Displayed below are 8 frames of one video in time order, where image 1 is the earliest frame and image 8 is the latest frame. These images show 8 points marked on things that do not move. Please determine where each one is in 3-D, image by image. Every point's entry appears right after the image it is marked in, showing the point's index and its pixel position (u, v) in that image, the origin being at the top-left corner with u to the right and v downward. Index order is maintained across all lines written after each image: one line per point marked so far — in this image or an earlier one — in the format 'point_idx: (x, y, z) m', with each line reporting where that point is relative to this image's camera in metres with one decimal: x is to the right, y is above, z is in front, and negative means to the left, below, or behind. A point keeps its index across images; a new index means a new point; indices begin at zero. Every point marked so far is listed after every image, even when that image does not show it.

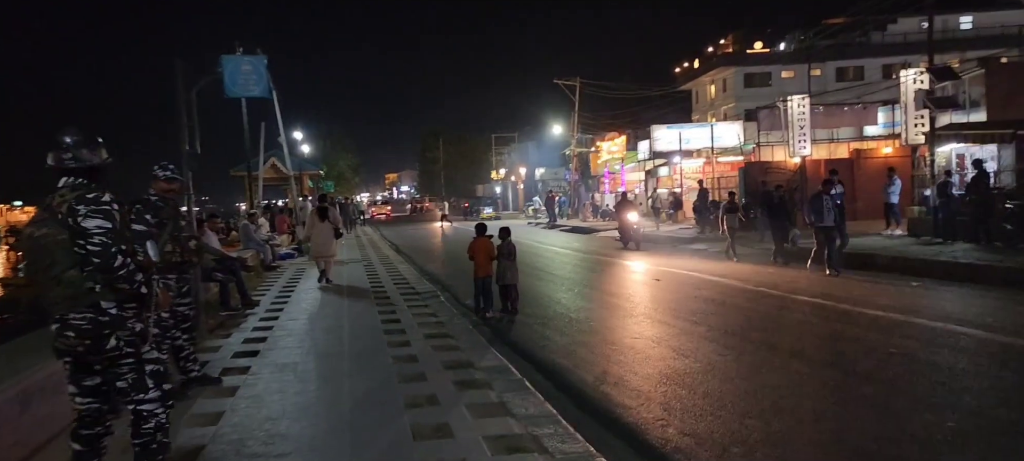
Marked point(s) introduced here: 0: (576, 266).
0: (+1.6, -0.9, +18.3) m
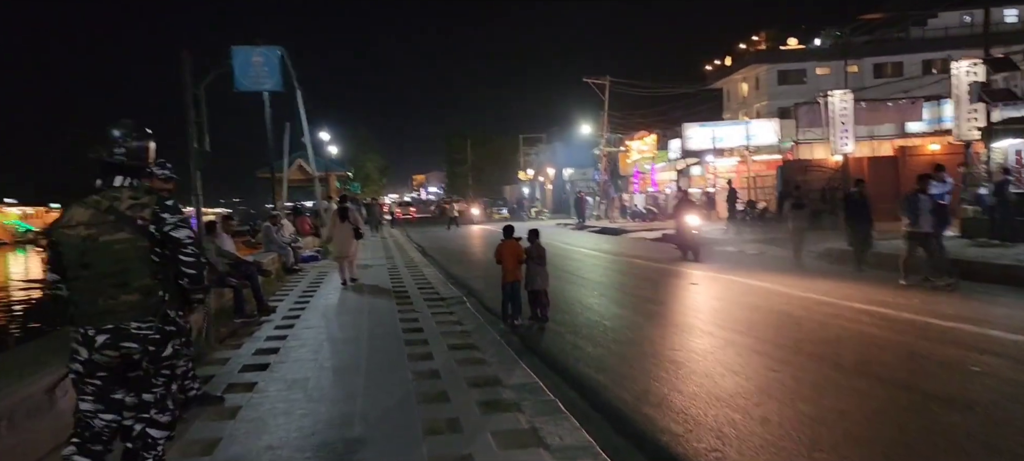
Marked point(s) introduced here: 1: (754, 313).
0: (+2.4, -0.9, +17.5) m
1: (+3.3, -1.2, +9.7) m
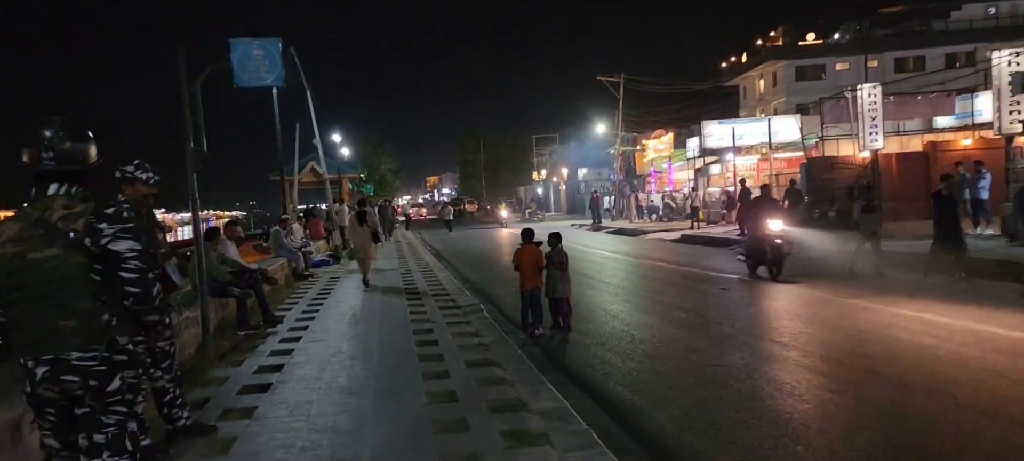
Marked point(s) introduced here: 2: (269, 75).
0: (+2.8, -1.0, +16.8) m
1: (+3.6, -1.2, +8.9) m
2: (-3.1, +2.0, +9.0) m
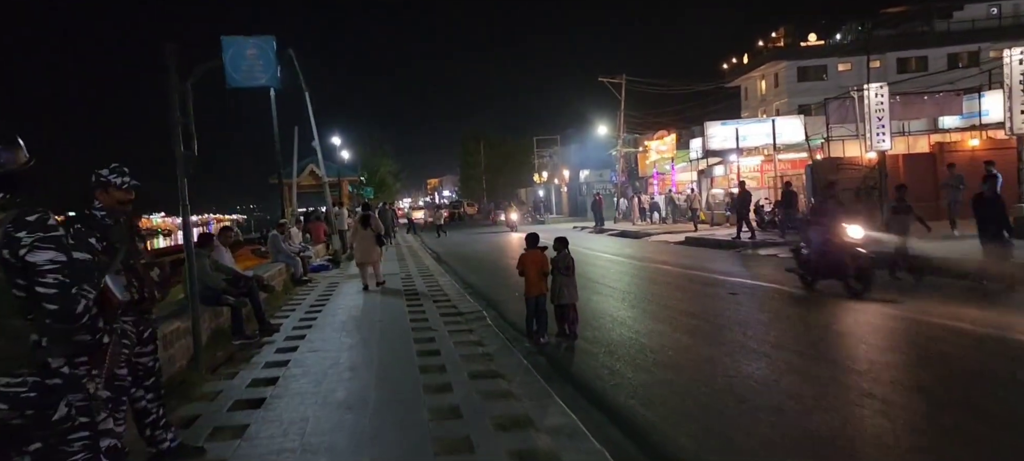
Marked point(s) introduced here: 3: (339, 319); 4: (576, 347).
0: (+2.8, -1.0, +16.5) m
1: (+3.7, -1.3, +8.6) m
2: (-3.1, +1.9, +8.7) m
3: (-2.7, -1.4, +10.9) m
4: (+0.8, -1.5, +9.1) m
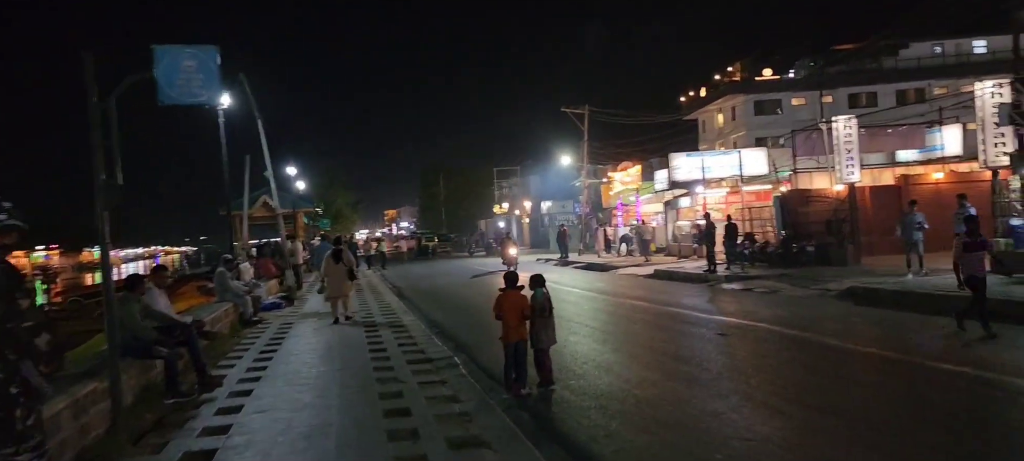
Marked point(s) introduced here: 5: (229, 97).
0: (+2.1, -1.8, +15.7) m
1: (+3.4, -1.7, +7.8) m
2: (-3.3, +1.5, +7.7) m
3: (-3.0, -1.9, +9.8) m
4: (+0.6, -1.9, +8.2) m
5: (-7.3, +3.4, +18.3) m
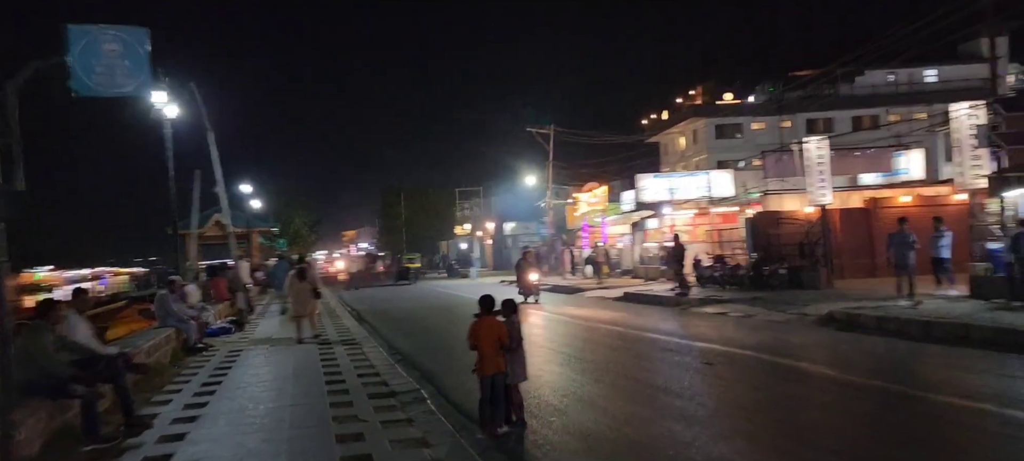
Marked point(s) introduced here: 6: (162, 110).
0: (+1.5, -2.3, +14.8) m
1: (+3.2, -1.9, +7.1) m
2: (-3.5, +1.3, +6.7) m
3: (-3.3, -2.1, +8.6) m
4: (+0.3, -2.1, +7.3) m
5: (-8.1, +3.0, +17.1) m
6: (-8.3, +2.9, +16.9) m
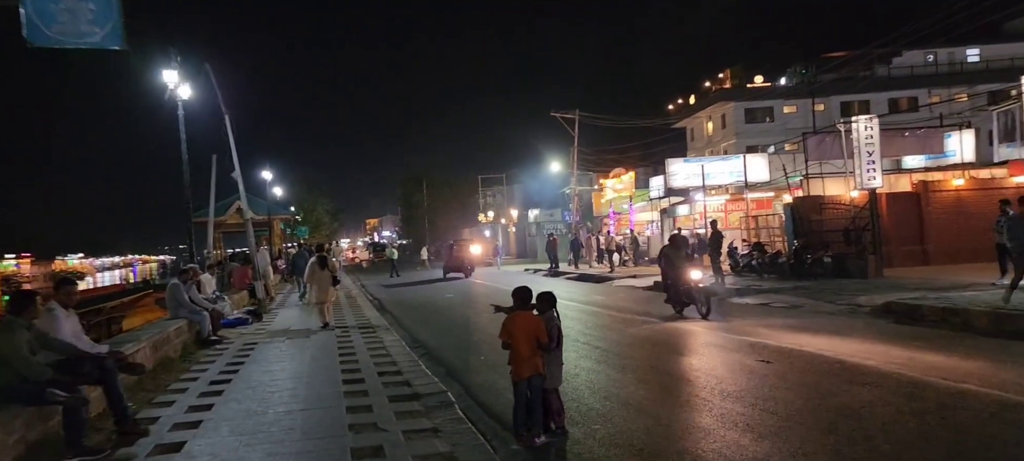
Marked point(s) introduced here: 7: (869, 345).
0: (+2.1, -2.0, +13.8) m
1: (+3.6, -1.7, +6.0) m
2: (-3.2, +1.5, +5.8) m
3: (-2.9, -1.9, +7.8) m
4: (+0.7, -2.0, +6.3) m
5: (-7.4, +3.3, +16.4) m
6: (-7.7, +3.2, +16.2) m
7: (+5.5, -1.7, +11.0) m
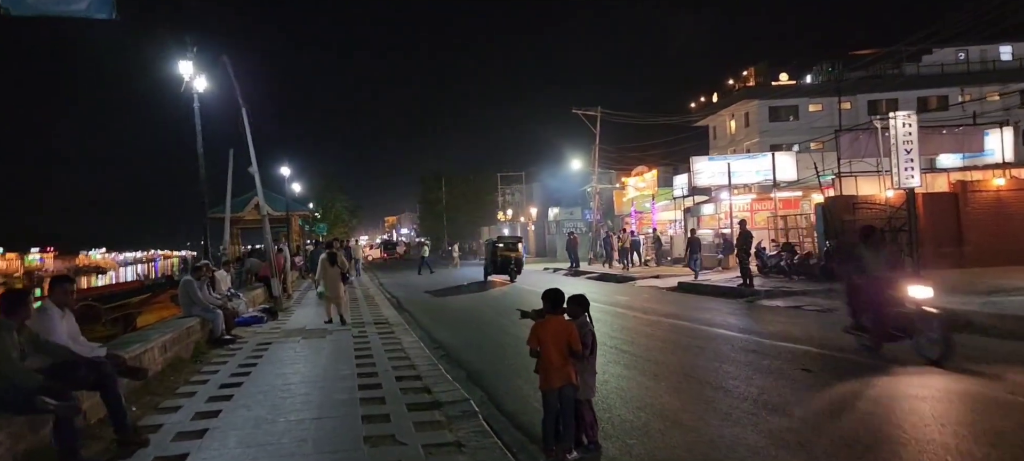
0: (+2.5, -1.9, +13.2) m
1: (+3.8, -1.8, +5.4) m
2: (-2.9, +1.5, +5.3) m
3: (-2.7, -1.9, +7.4) m
4: (+0.9, -2.0, +5.8) m
5: (-6.9, +3.4, +16.0) m
6: (-7.1, +3.3, +15.8) m
7: (+5.8, -1.7, +10.3) m
